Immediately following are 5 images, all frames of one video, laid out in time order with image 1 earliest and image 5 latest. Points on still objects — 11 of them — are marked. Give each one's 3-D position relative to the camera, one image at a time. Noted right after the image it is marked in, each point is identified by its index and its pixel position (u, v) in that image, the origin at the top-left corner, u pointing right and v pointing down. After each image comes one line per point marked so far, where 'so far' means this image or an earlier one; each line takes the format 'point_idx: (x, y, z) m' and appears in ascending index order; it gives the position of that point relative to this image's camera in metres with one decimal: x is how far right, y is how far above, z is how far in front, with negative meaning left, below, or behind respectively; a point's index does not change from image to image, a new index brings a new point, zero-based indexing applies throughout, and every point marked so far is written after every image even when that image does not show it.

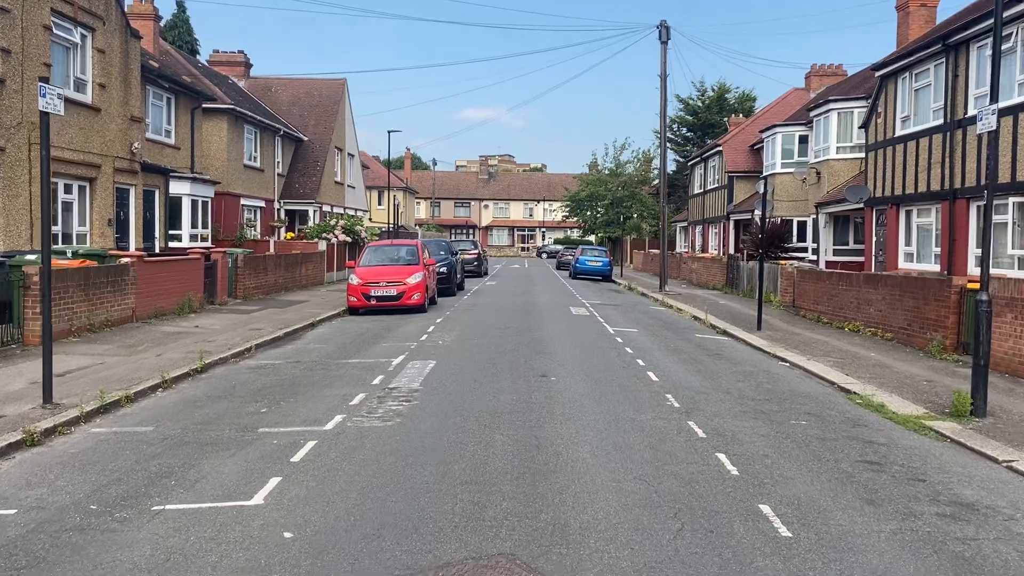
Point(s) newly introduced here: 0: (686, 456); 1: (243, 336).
0: (+1.4, -1.3, +7.0) m
1: (-4.4, -0.8, +14.7) m
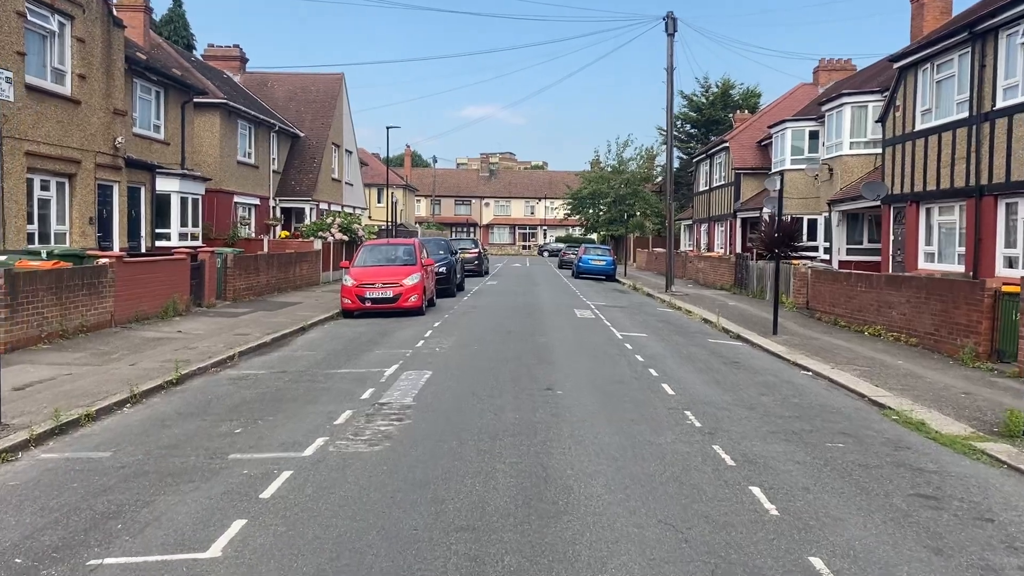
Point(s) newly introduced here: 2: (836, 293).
0: (+1.4, -1.4, +6.1) m
1: (-4.4, -0.8, +13.7) m
2: (+6.9, -0.1, +19.2) m
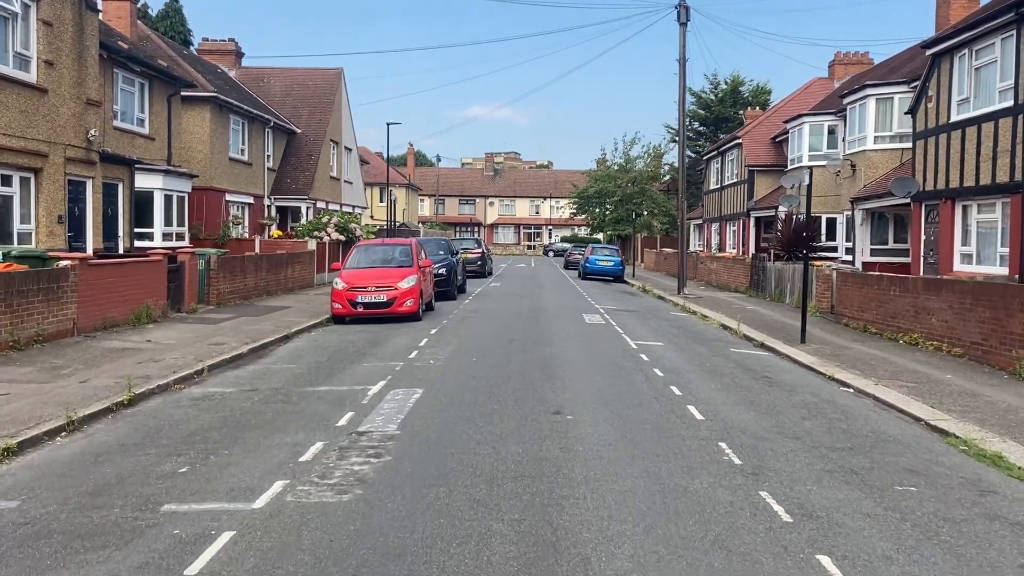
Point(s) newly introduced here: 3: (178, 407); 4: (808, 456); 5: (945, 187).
0: (+1.4, -1.5, +4.7) m
1: (-4.3, -0.9, +12.4) m
2: (+7.0, -0.2, +17.8) m
3: (-3.4, -1.2, +9.1) m
4: (+2.4, -1.4, +7.2) m
5: (+8.9, +2.1, +18.5) m
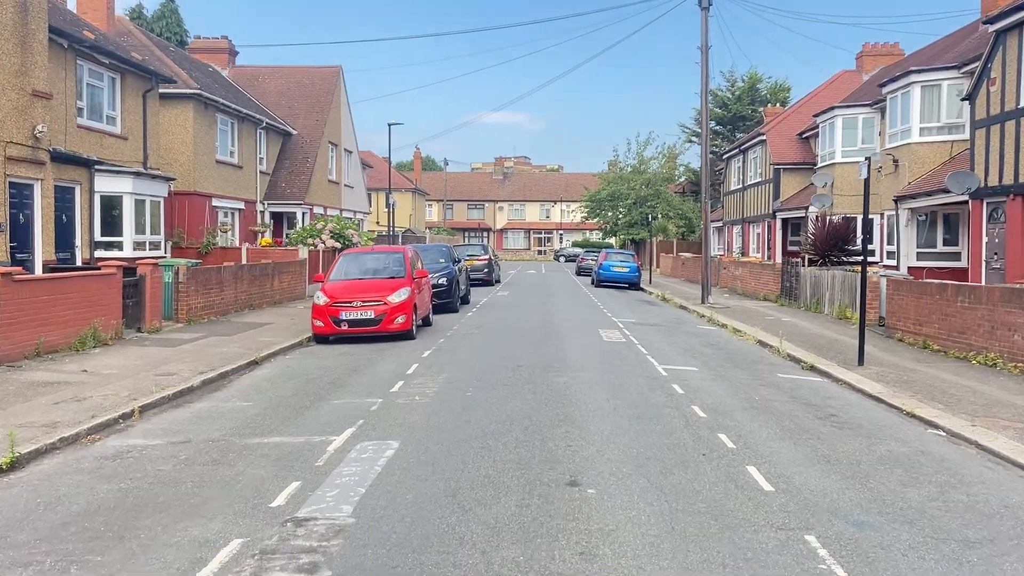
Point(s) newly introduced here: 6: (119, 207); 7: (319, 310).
0: (+1.3, -1.6, +2.5) m
1: (-4.3, -1.1, +10.2) m
2: (+7.1, -0.3, +15.4) m
3: (-3.4, -1.4, +7.0) m
4: (+2.4, -1.5, +5.0) m
5: (+9.0, +1.9, +16.2) m
6: (-8.7, +1.8, +19.8) m
7: (-3.2, -0.4, +15.0) m
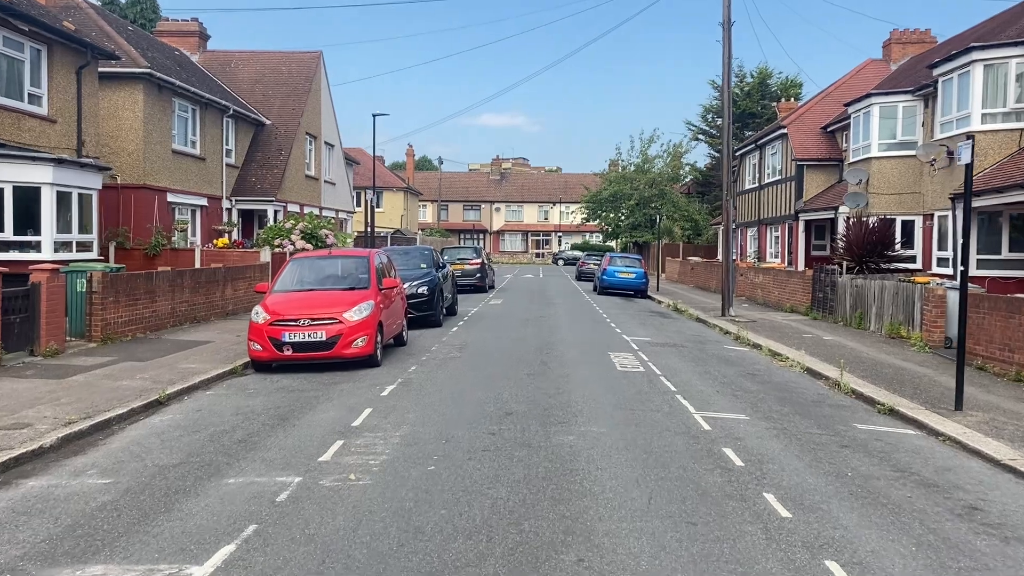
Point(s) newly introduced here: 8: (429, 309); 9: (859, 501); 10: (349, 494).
0: (+1.2, -1.8, -0.6) m
1: (-4.4, -1.3, +7.1) m
2: (+7.0, -0.6, +12.3) m
3: (-3.5, -1.6, +3.8) m
4: (+2.3, -1.7, +1.9) m
5: (+8.9, +1.7, +13.1) m
6: (-8.8, +1.6, +16.7) m
7: (-3.4, -0.6, +11.9) m
8: (-1.6, -0.4, +17.4) m
9: (+2.4, -1.5, +6.3) m
10: (-1.1, -1.4, +6.1) m
